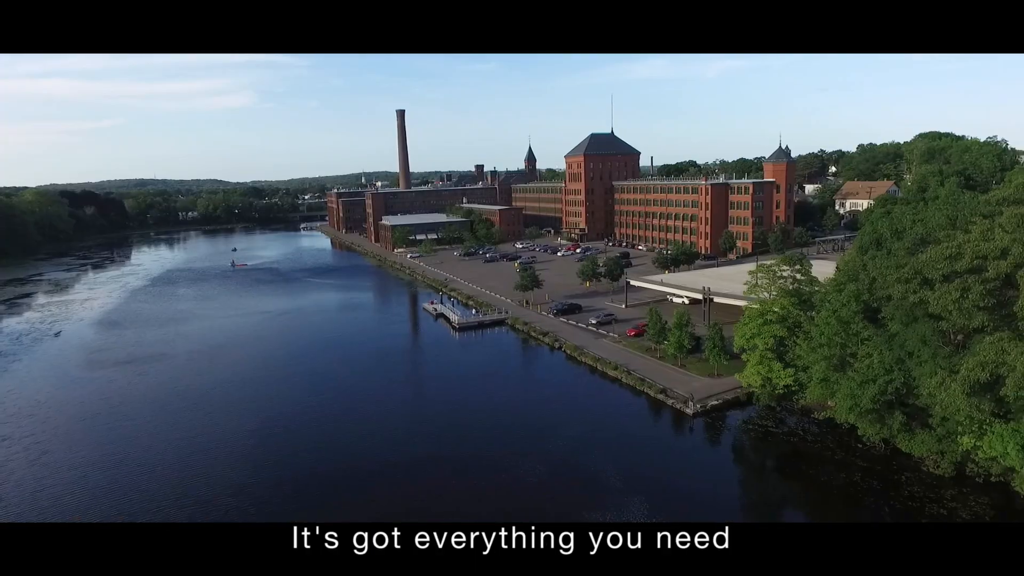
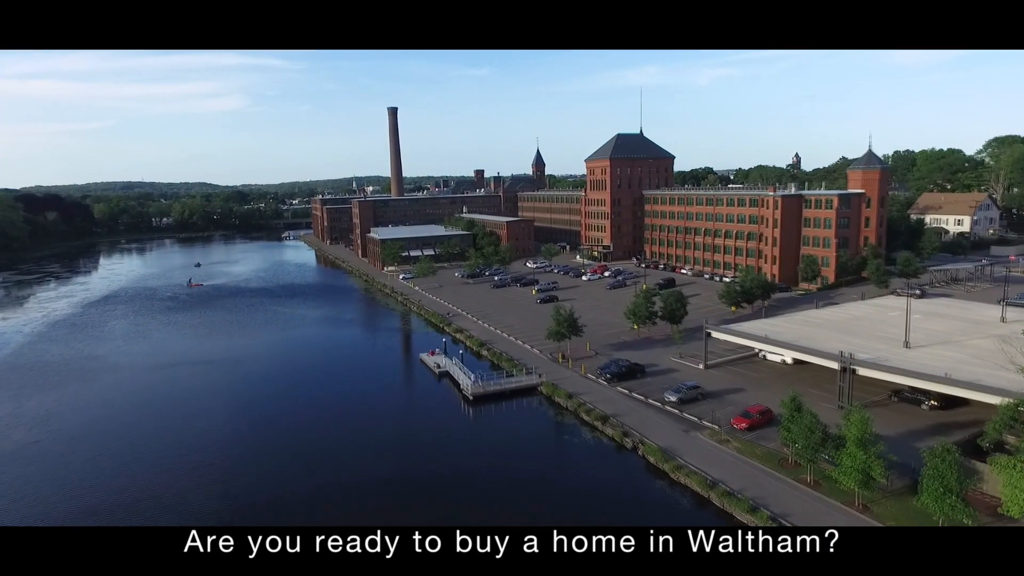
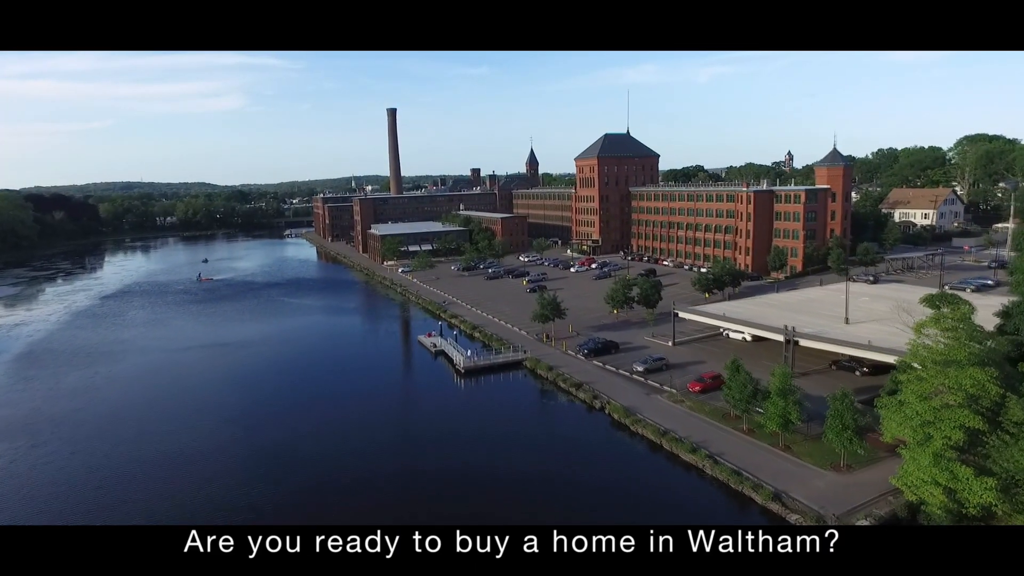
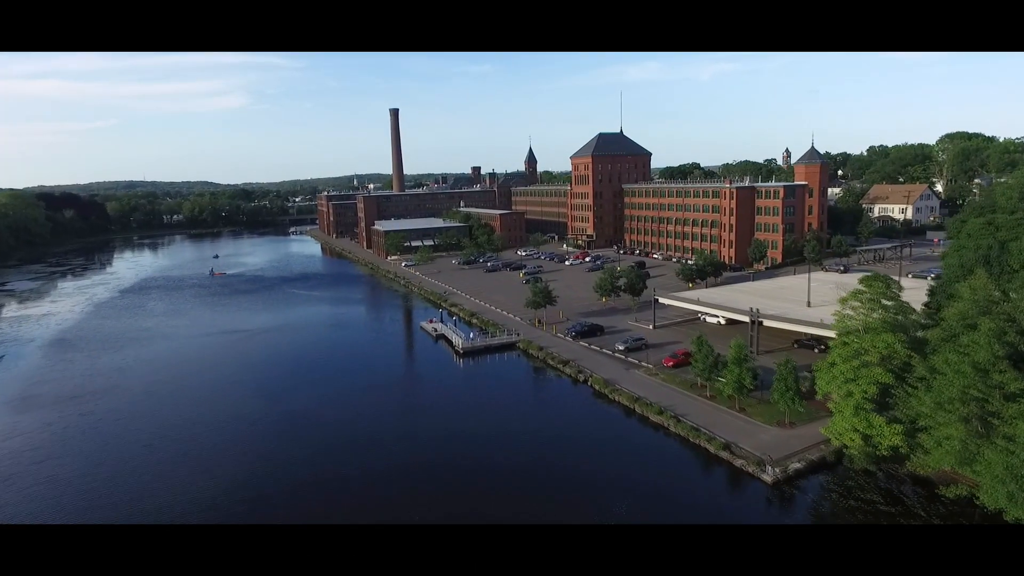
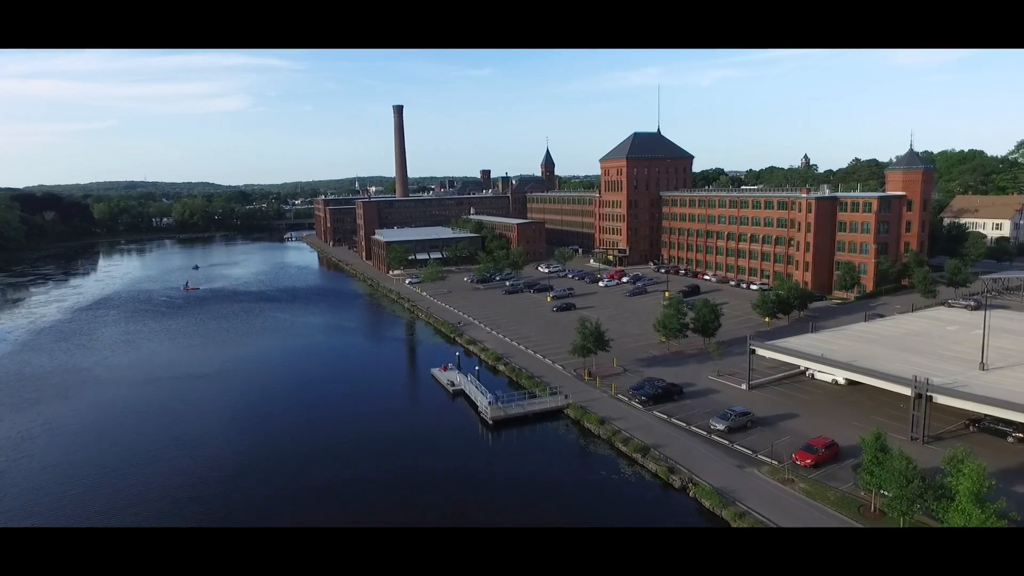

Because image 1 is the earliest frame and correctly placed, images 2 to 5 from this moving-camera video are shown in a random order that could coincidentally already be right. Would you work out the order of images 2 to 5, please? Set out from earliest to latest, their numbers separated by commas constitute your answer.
4, 3, 2, 5
